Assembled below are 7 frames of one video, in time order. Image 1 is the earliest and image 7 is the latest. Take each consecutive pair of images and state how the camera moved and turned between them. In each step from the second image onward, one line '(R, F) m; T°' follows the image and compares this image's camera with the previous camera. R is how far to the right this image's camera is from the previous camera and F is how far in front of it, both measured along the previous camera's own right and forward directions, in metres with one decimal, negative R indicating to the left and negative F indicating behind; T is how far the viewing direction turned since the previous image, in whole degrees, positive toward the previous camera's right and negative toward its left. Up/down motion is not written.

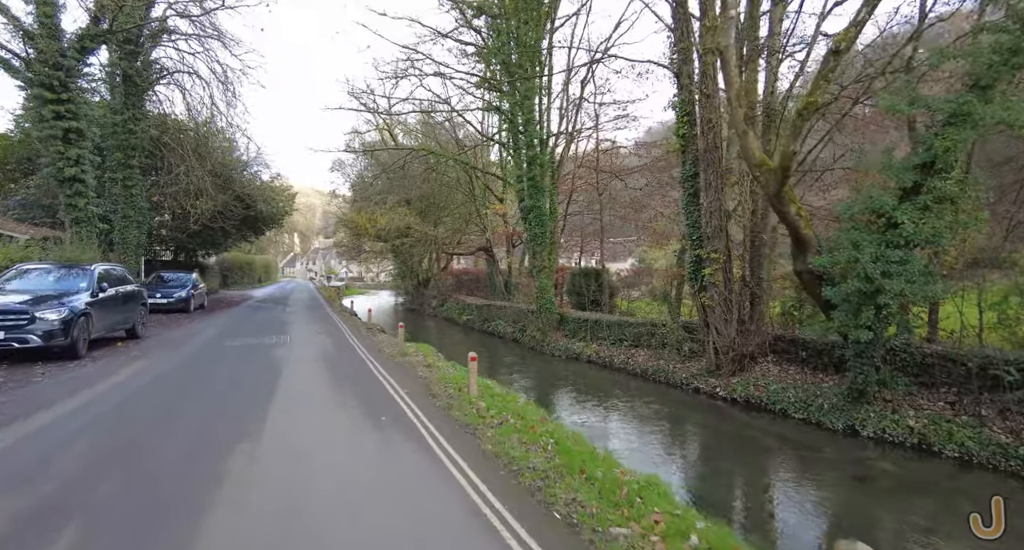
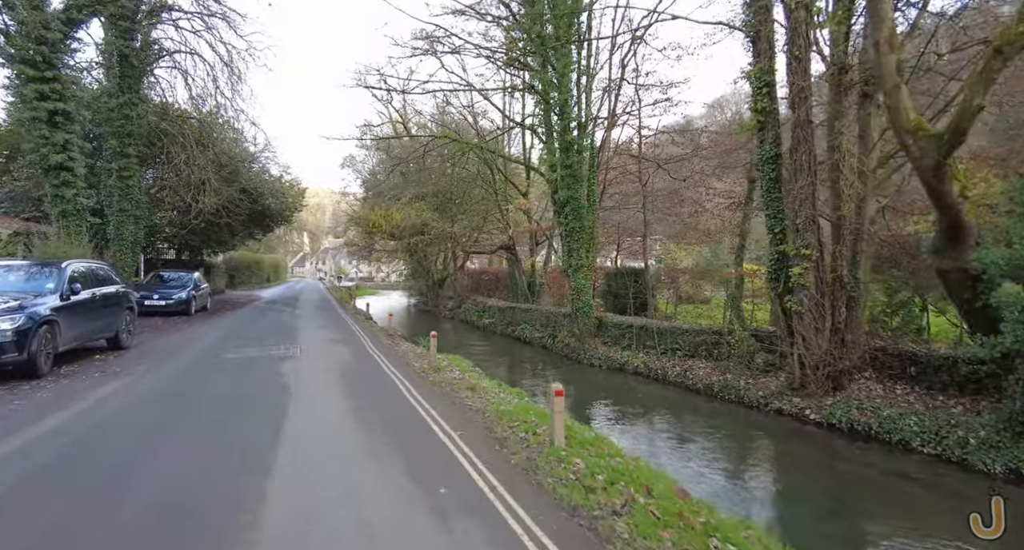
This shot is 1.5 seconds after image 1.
(-0.8, +1.8) m; -1°
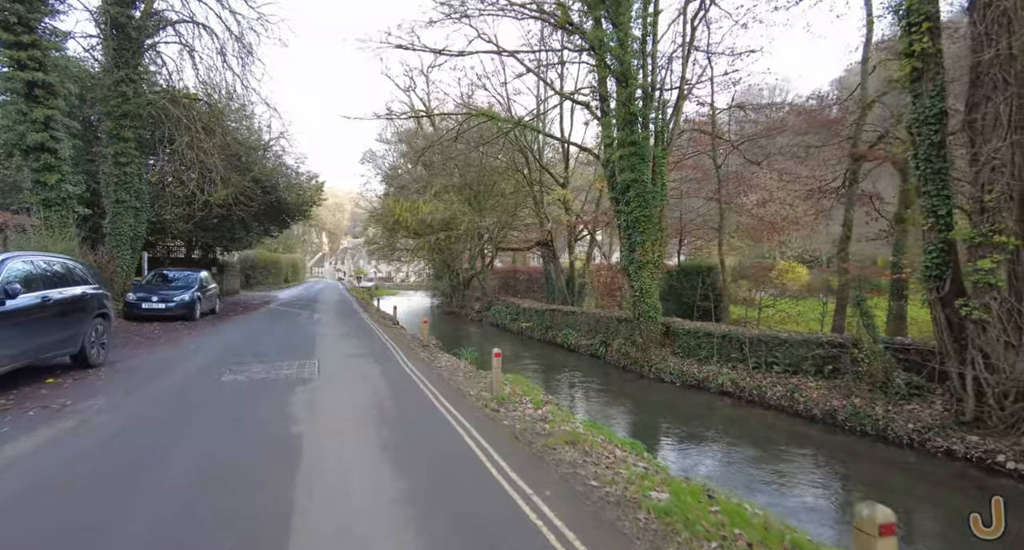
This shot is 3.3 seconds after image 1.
(-1.0, +2.3) m; -2°
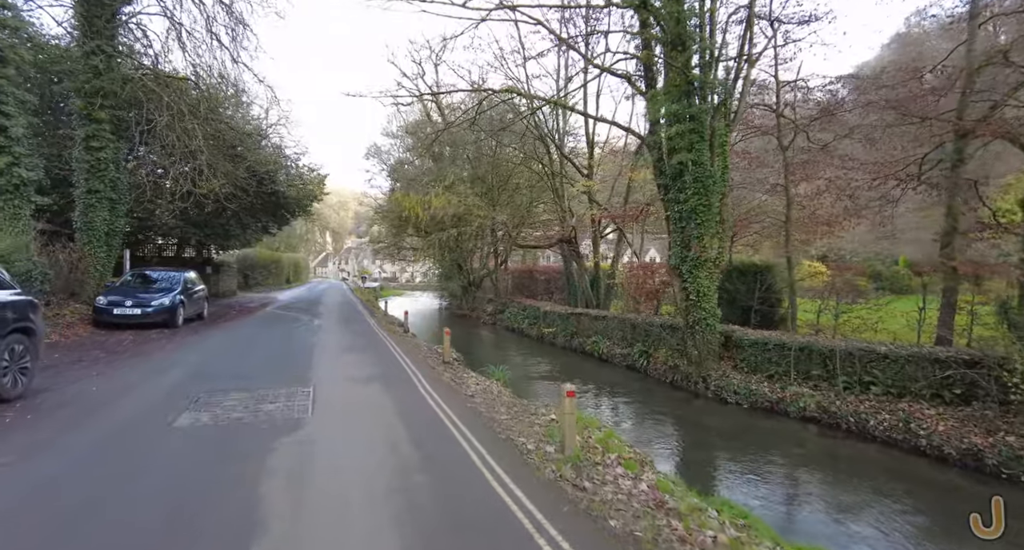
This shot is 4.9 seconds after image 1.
(-0.7, +2.0) m; 0°
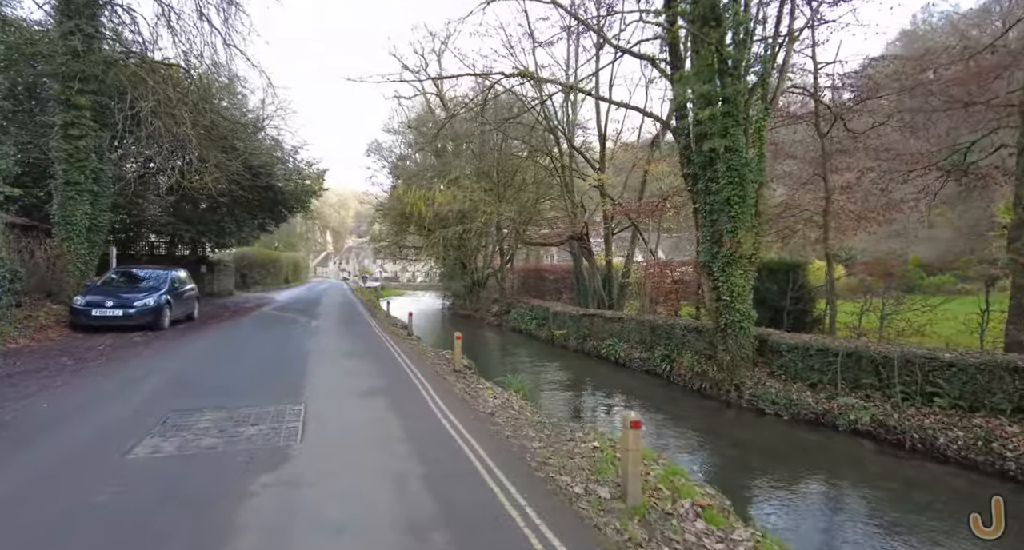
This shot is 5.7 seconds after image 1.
(-0.3, +1.0) m; 0°
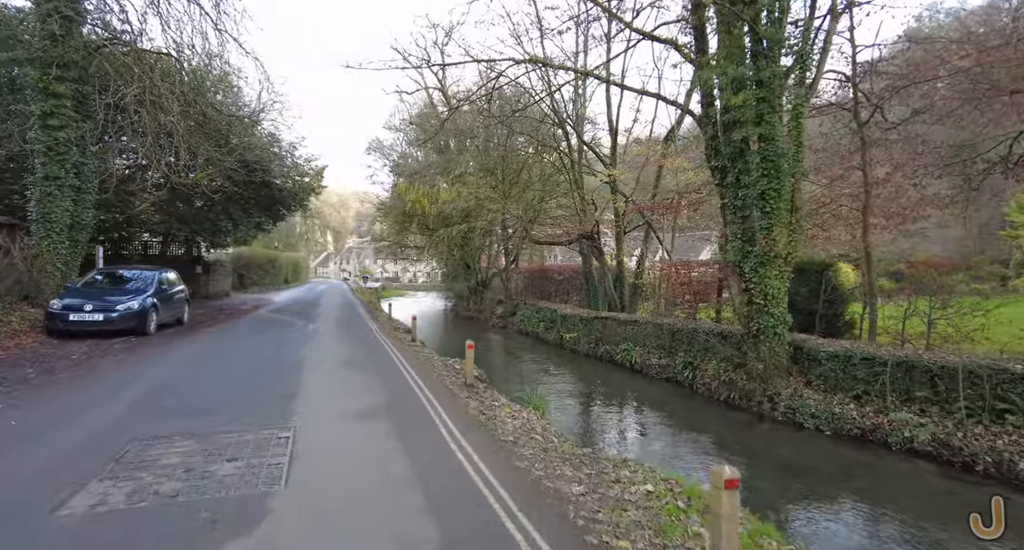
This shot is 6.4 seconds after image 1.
(-0.2, +0.9) m; 0°
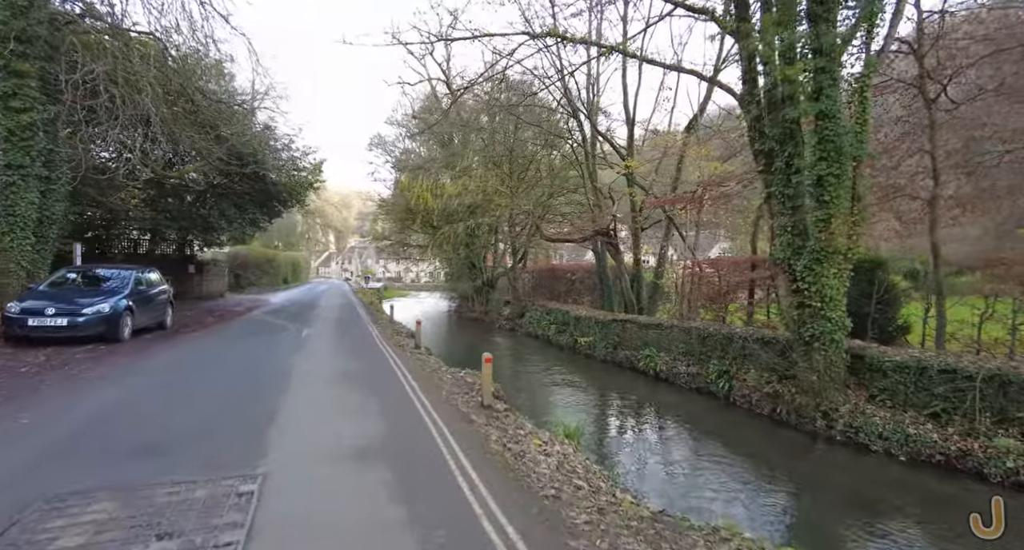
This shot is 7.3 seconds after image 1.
(-0.3, +1.2) m; 0°
